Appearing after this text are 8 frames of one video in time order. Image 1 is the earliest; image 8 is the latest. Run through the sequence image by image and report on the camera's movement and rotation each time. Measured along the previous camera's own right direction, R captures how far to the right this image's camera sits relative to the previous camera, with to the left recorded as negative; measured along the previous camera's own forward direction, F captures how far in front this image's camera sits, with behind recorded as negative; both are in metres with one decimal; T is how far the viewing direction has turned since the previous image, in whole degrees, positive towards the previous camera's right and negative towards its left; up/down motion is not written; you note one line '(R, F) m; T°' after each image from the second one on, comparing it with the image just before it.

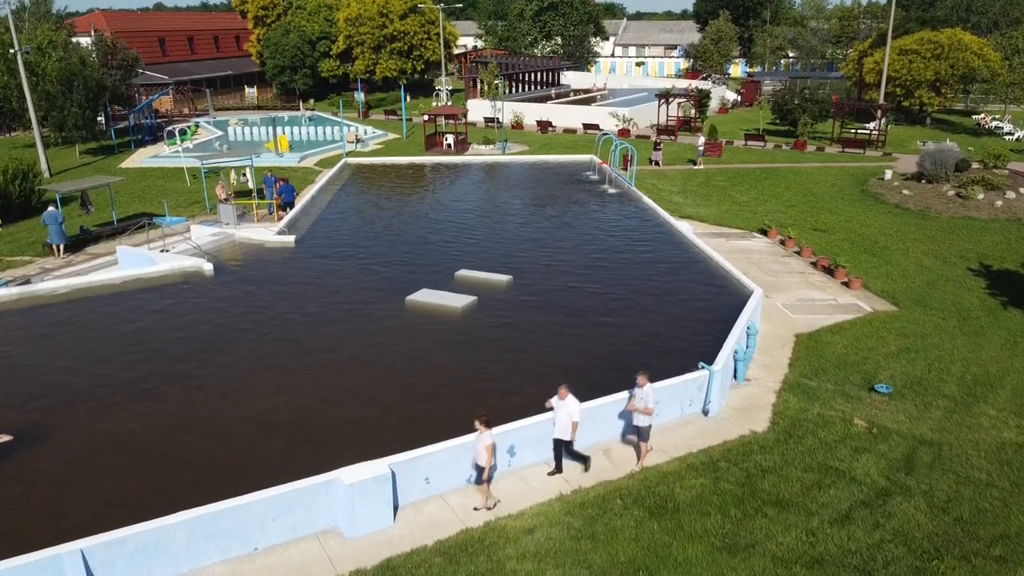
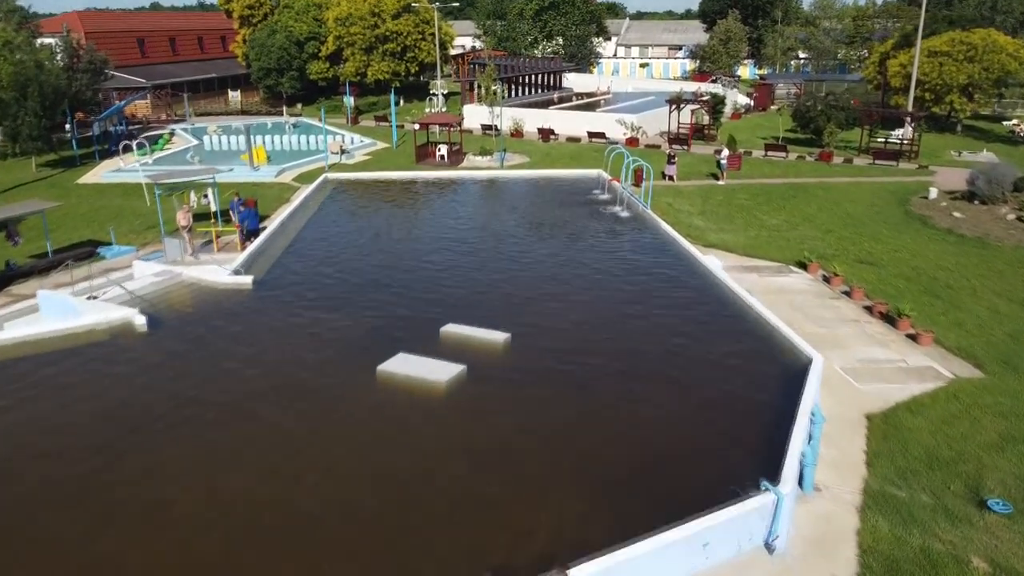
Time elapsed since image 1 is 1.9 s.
(0.0, +3.6) m; 0°
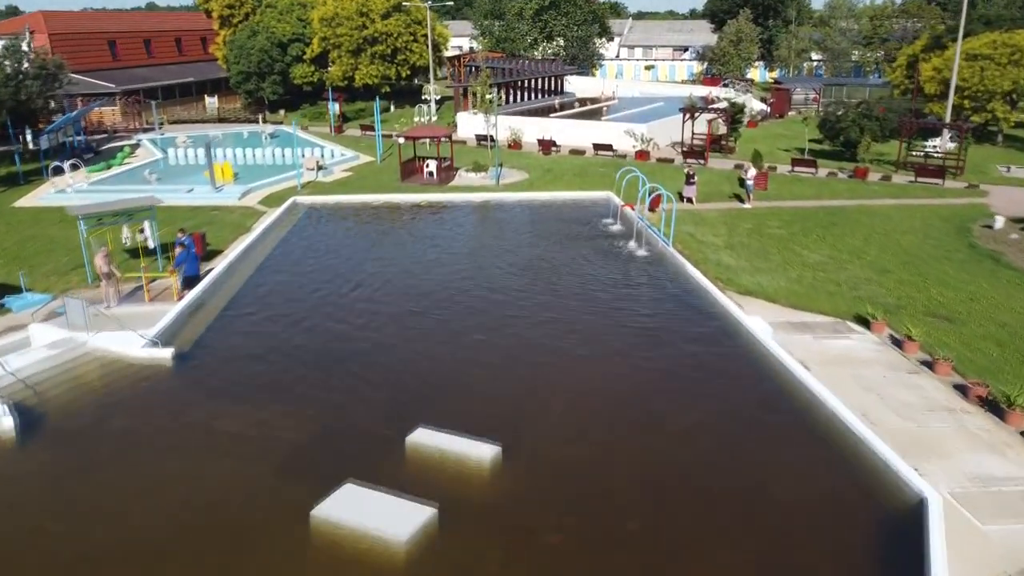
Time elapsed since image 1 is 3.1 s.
(+0.1, +4.3) m; 0°
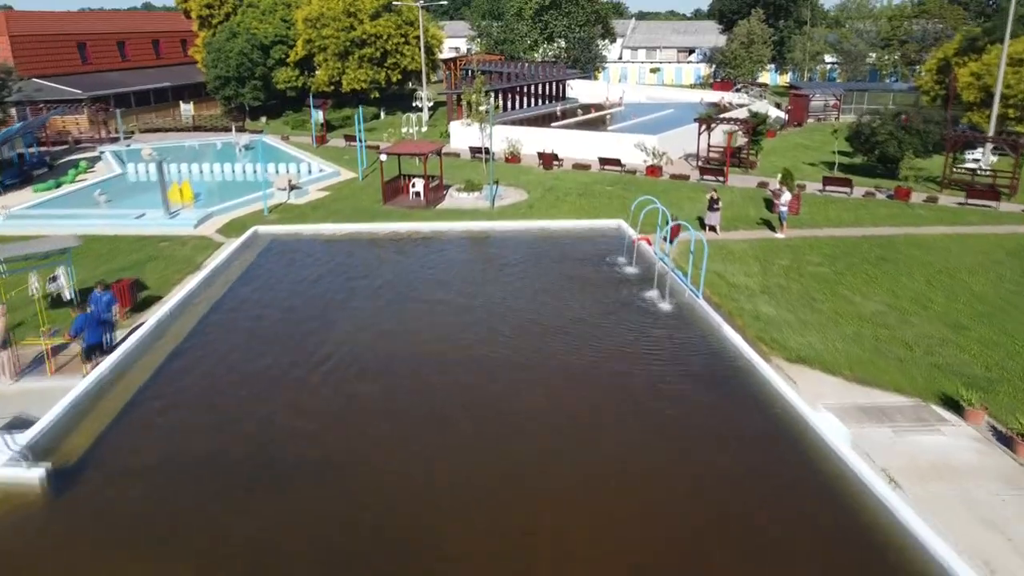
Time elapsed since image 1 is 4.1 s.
(+0.1, +4.0) m; 0°
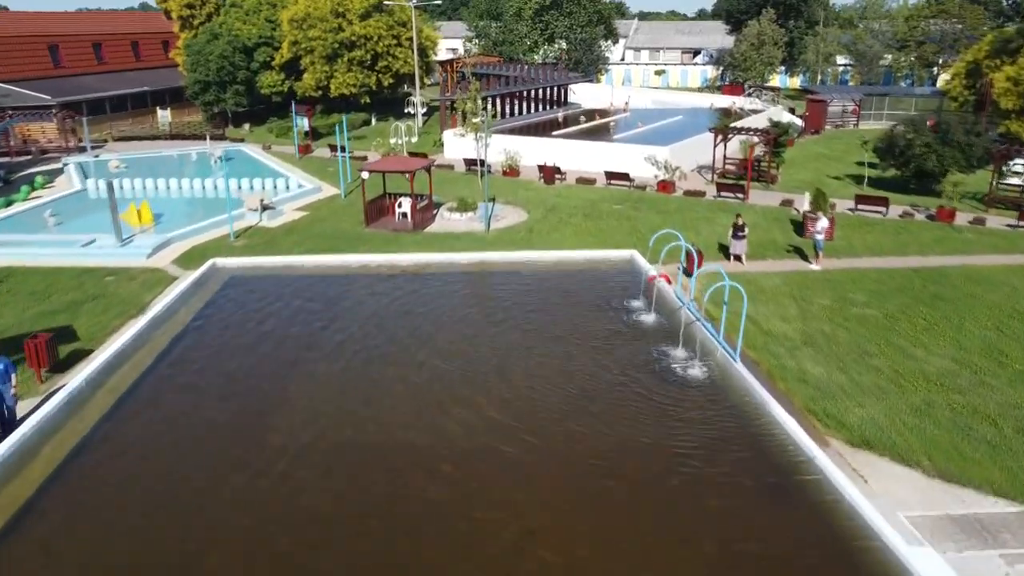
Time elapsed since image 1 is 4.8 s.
(+0.1, +3.2) m; 0°
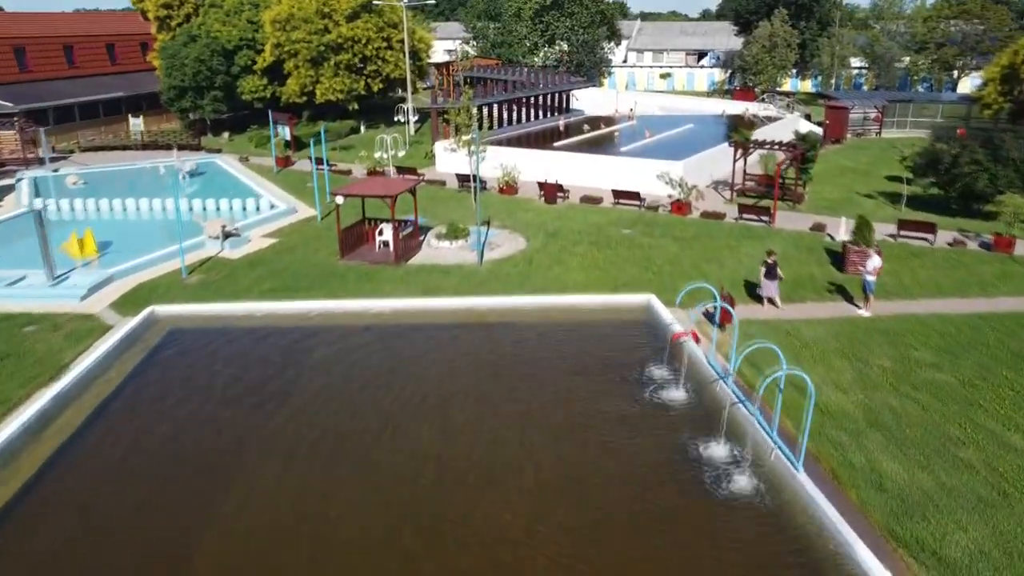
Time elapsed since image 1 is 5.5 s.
(+0.1, +3.5) m; 0°
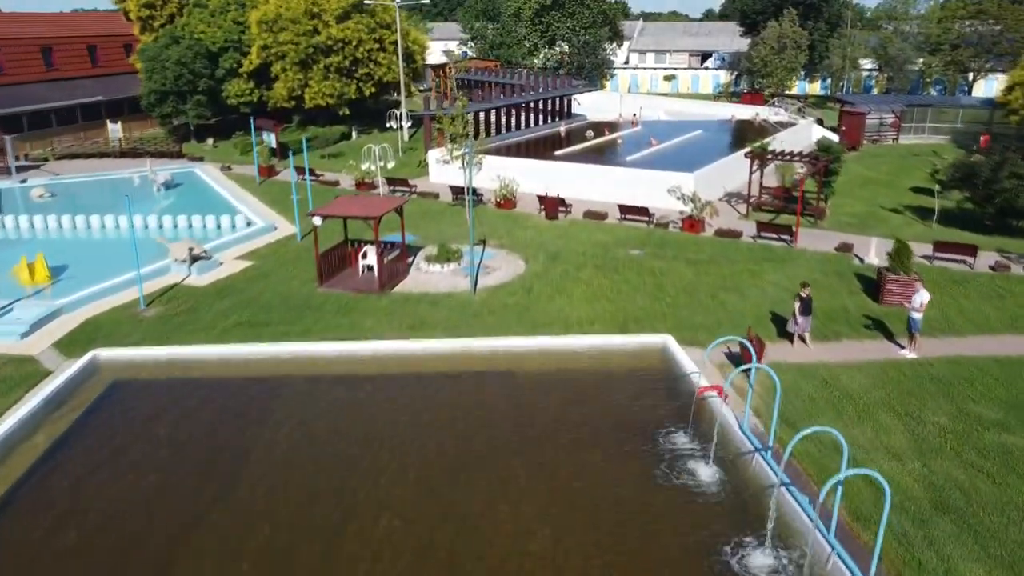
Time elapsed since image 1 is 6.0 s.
(+0.1, +2.4) m; 0°
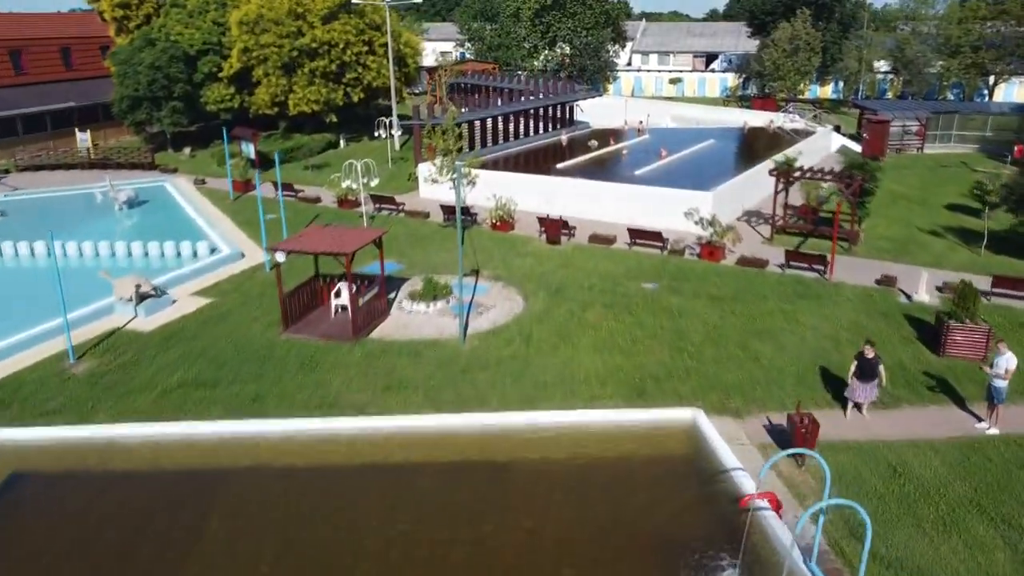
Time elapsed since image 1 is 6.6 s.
(+0.1, +3.0) m; 0°
